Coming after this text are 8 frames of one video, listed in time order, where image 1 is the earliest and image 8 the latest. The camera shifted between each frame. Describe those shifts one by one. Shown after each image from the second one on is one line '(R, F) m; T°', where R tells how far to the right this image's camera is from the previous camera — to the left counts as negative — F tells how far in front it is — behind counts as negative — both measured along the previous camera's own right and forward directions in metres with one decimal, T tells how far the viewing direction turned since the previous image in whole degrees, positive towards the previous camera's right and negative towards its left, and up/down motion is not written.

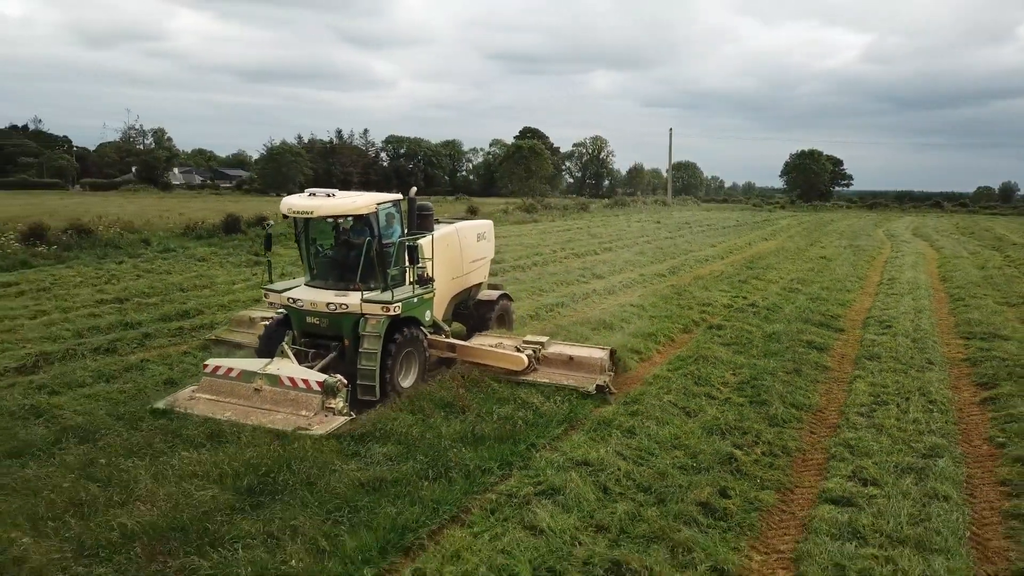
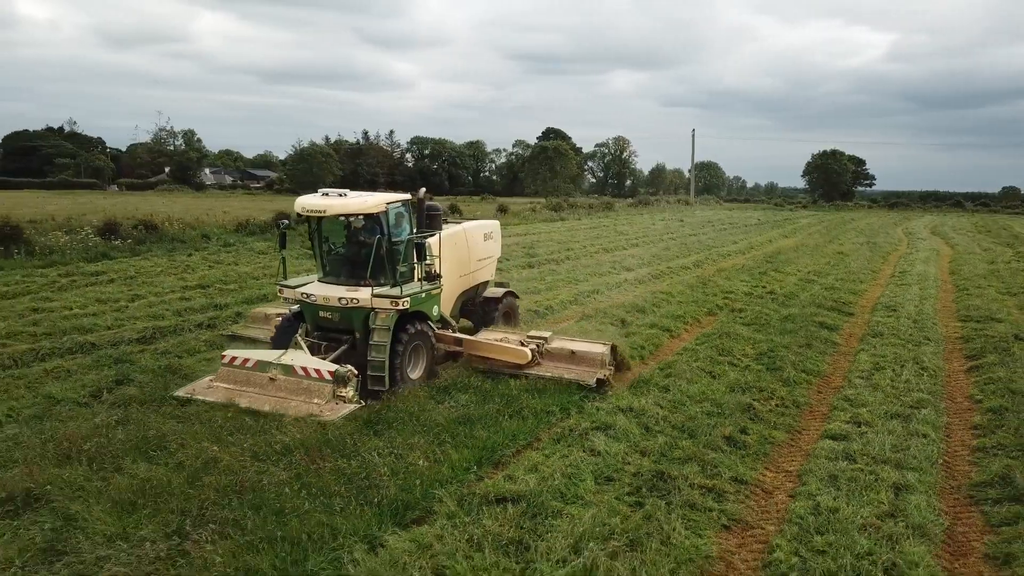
(-0.4, -1.4) m; -2°
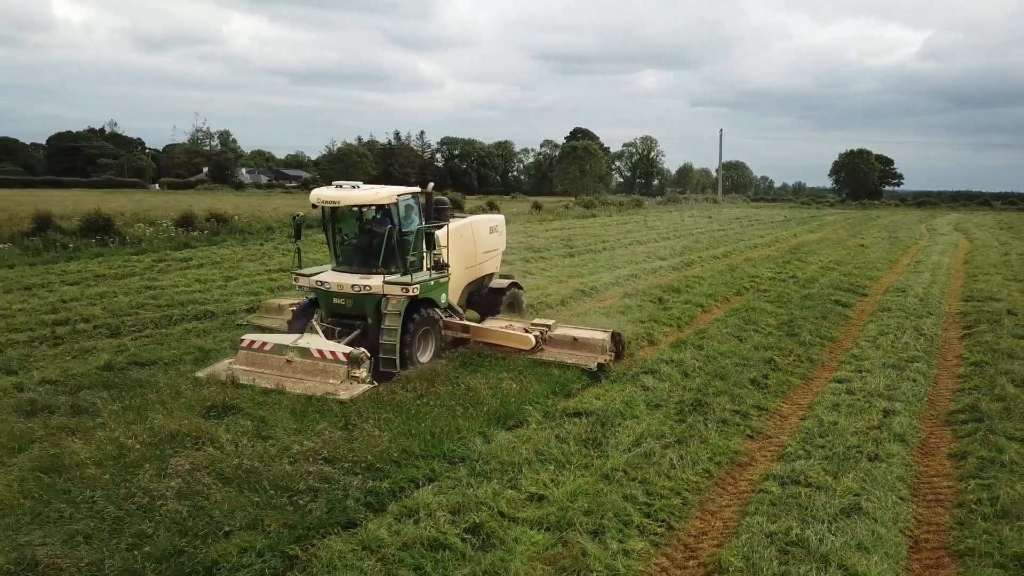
(-0.5, -1.7) m; -2°
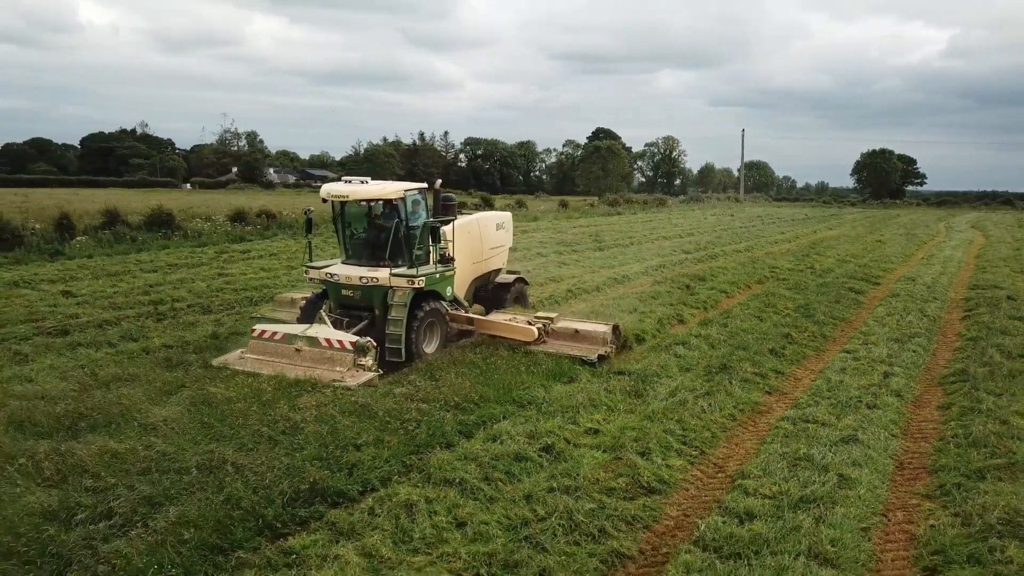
(-0.4, -1.3) m; -1°
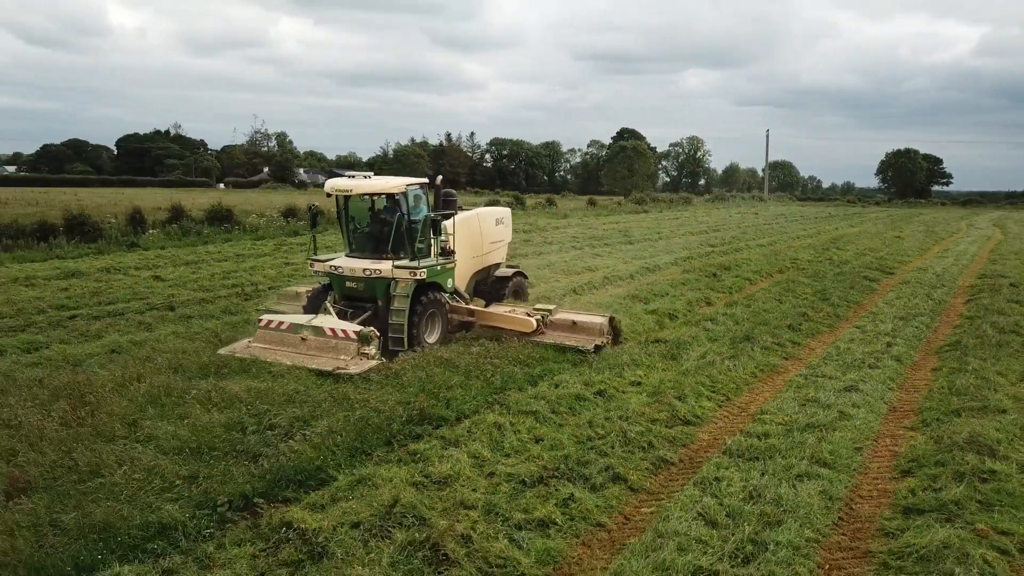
(-0.4, -1.4) m; -2°
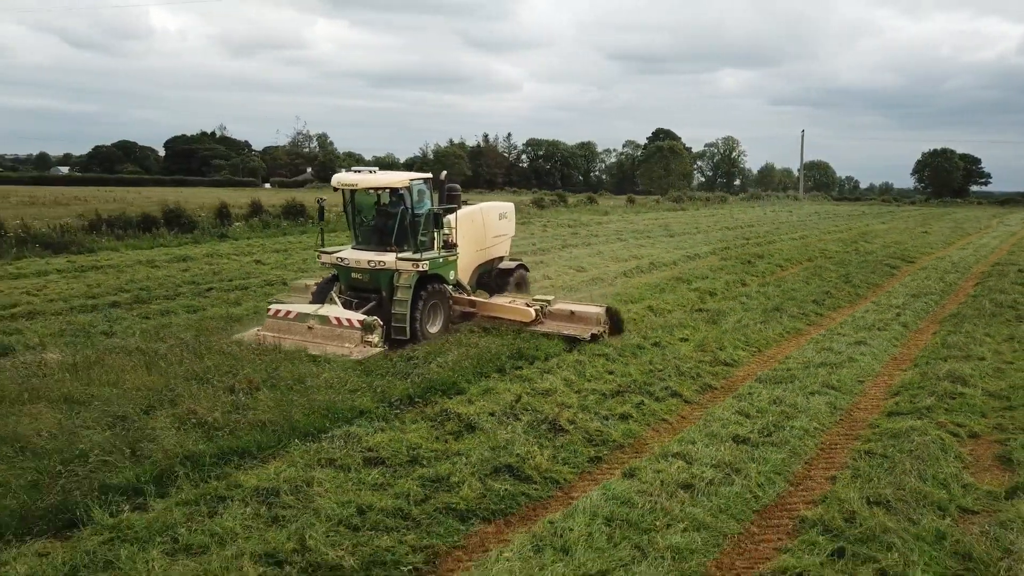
(-0.5, -2.0) m; -2°
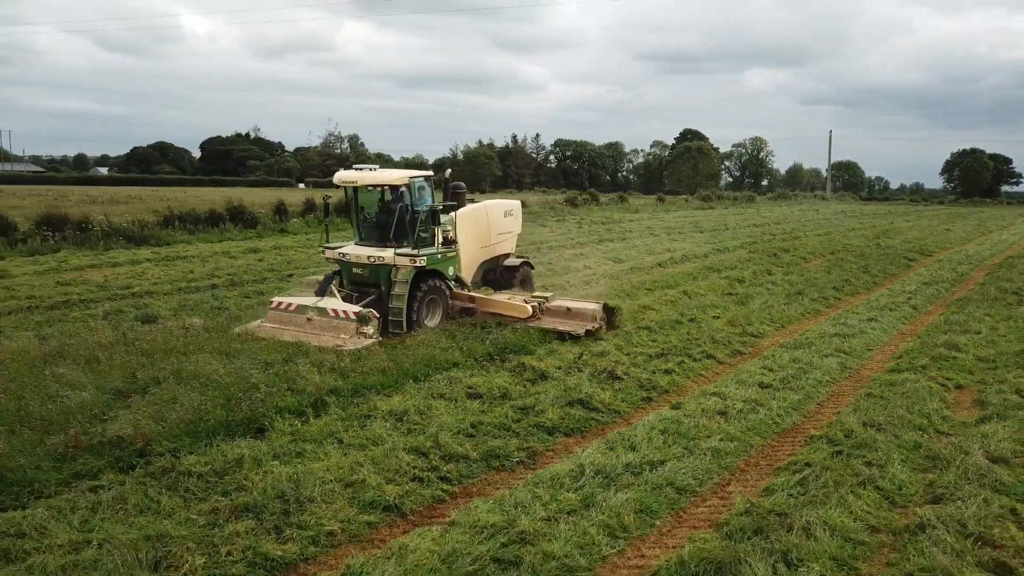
(-0.4, -1.5) m; -2°
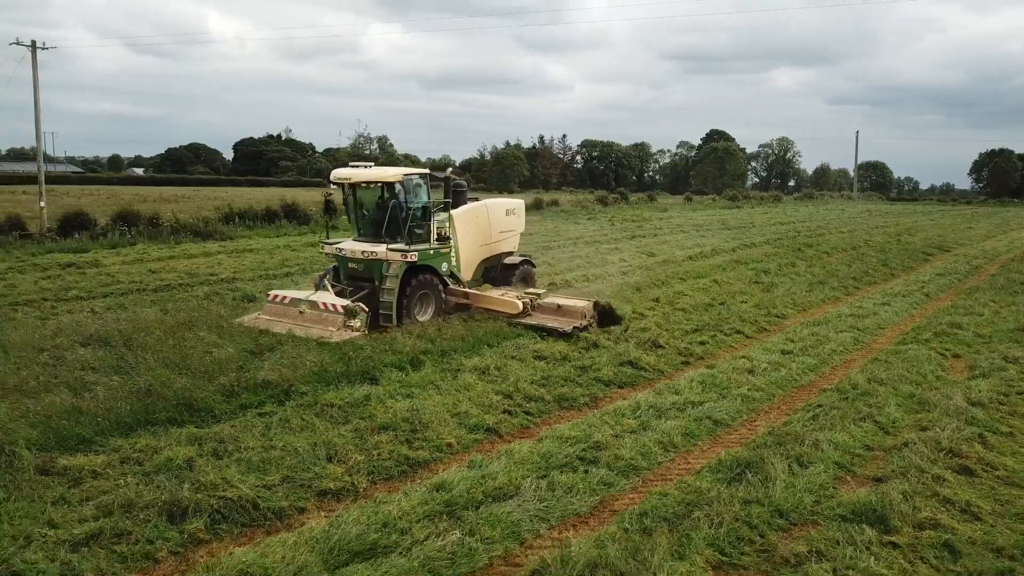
(-0.4, -1.4) m; -2°
